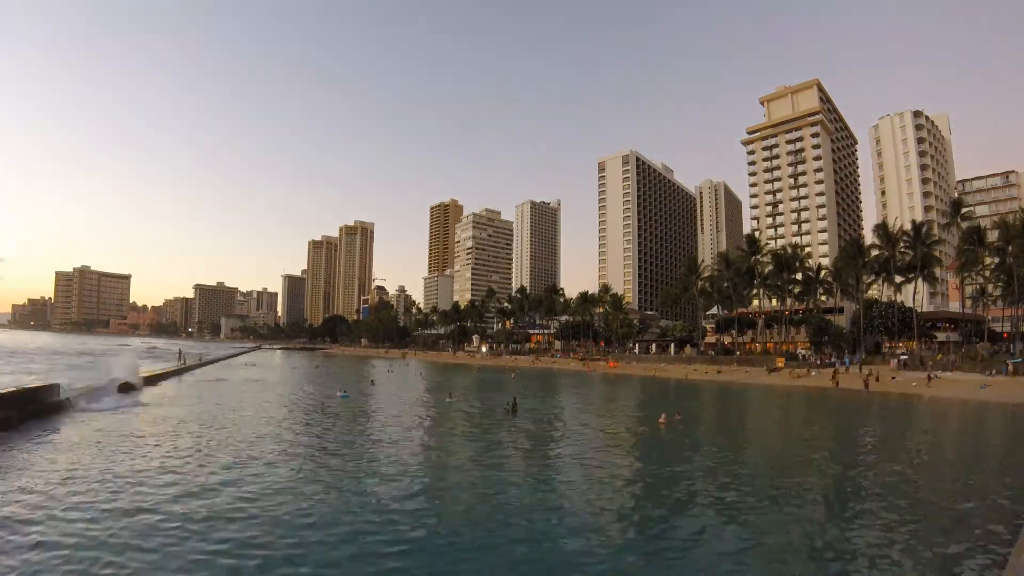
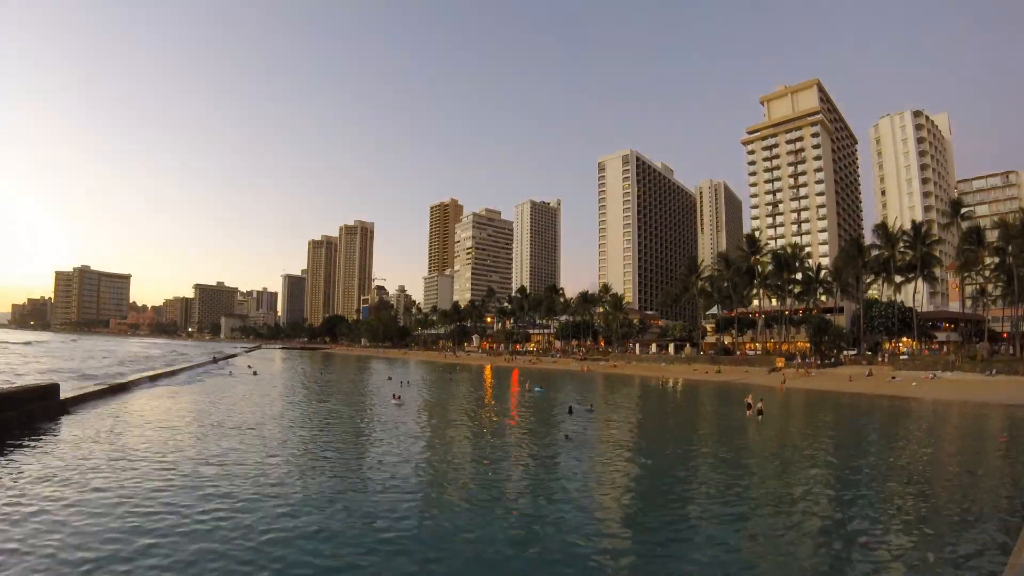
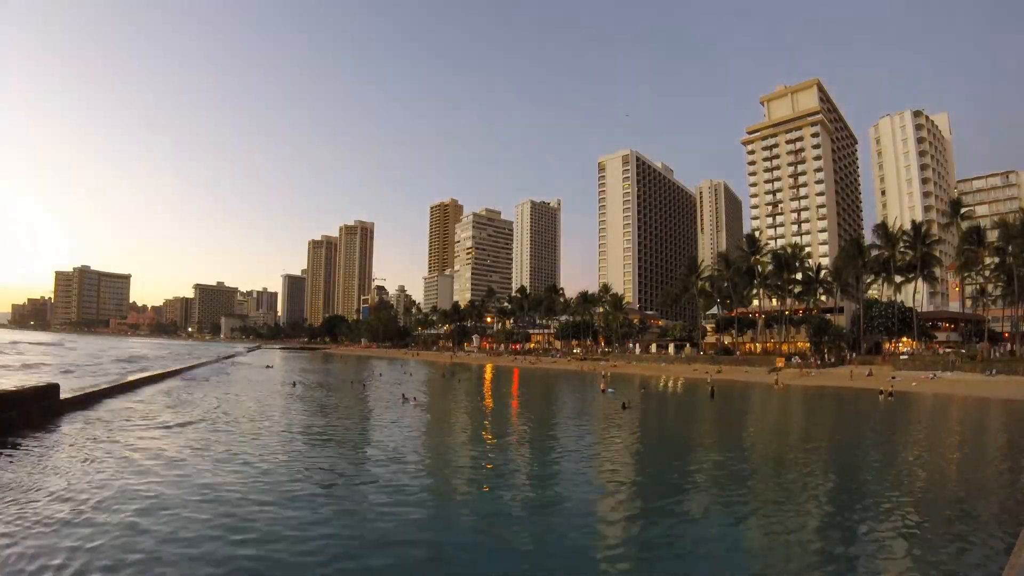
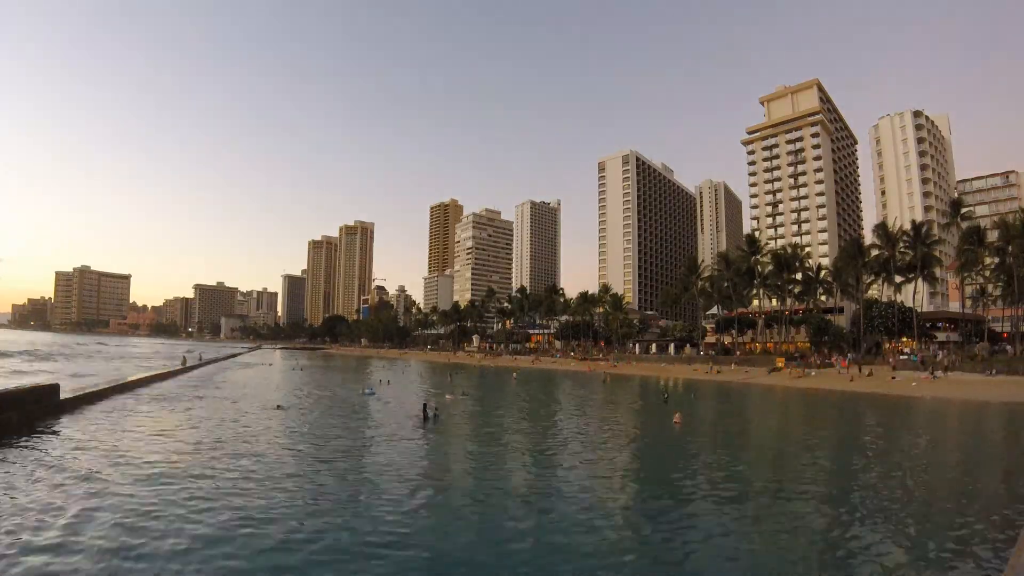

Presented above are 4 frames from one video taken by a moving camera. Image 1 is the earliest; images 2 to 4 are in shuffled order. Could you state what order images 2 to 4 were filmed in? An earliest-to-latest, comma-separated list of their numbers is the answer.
4, 2, 3
